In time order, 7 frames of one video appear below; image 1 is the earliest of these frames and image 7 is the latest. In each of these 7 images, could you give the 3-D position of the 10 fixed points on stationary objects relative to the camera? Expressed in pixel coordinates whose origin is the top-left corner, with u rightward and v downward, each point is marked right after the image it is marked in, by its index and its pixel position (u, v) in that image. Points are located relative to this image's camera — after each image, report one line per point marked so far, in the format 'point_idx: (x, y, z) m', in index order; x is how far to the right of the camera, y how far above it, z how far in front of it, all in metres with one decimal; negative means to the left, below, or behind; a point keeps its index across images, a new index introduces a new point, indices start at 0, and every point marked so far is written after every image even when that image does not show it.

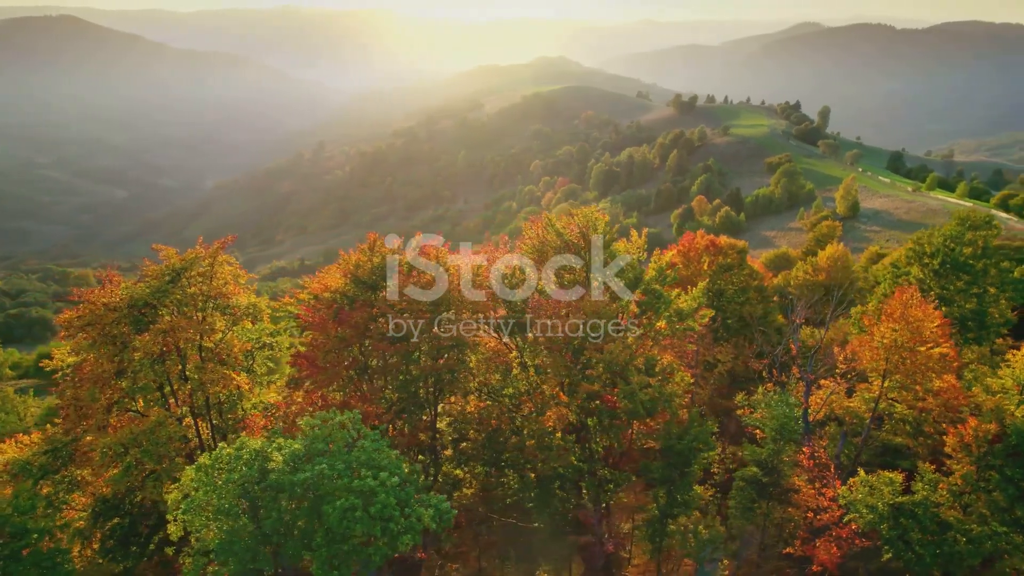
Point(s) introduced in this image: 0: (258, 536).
0: (-6.1, -5.9, +13.2) m
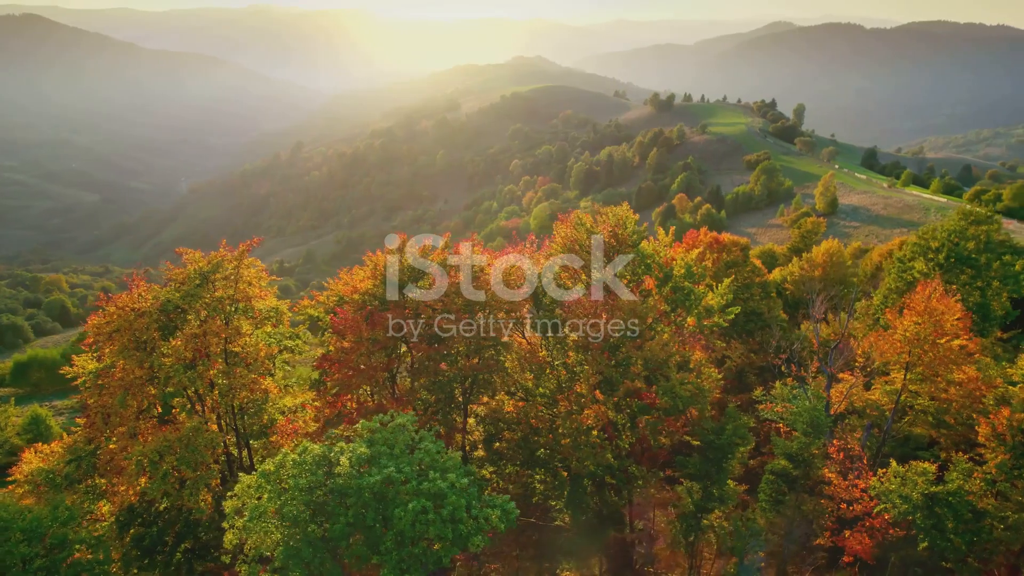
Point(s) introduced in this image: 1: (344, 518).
0: (-4.5, -5.9, +13.1) m
1: (-3.9, -5.4, +12.8) m
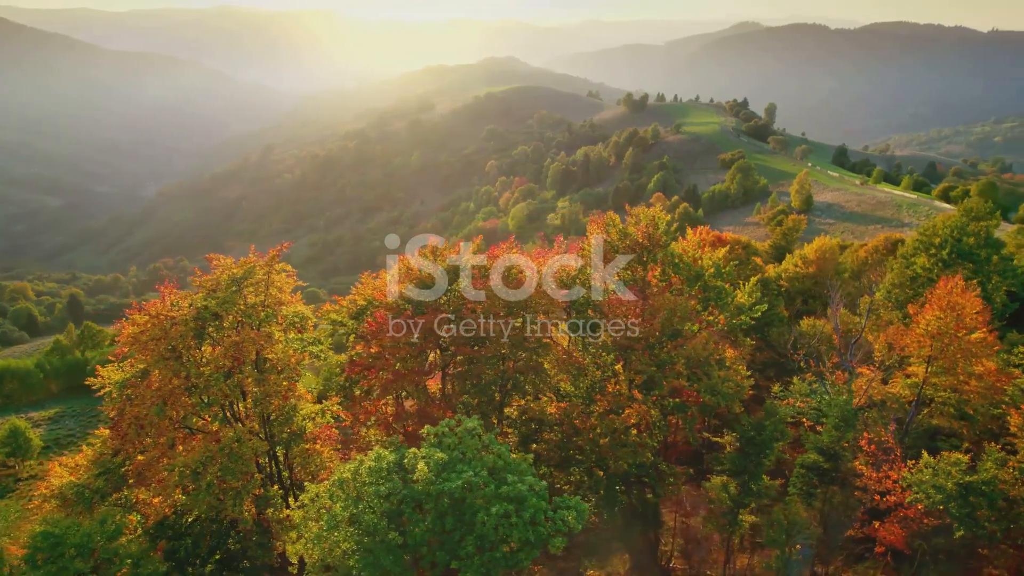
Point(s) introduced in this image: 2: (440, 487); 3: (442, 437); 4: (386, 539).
0: (-2.6, -6.0, +13.0) m
1: (-2.0, -5.5, +12.8) m
2: (-1.6, -4.6, +12.9) m
3: (-1.8, -4.0, +14.9) m
4: (-2.9, -5.8, +12.9) m
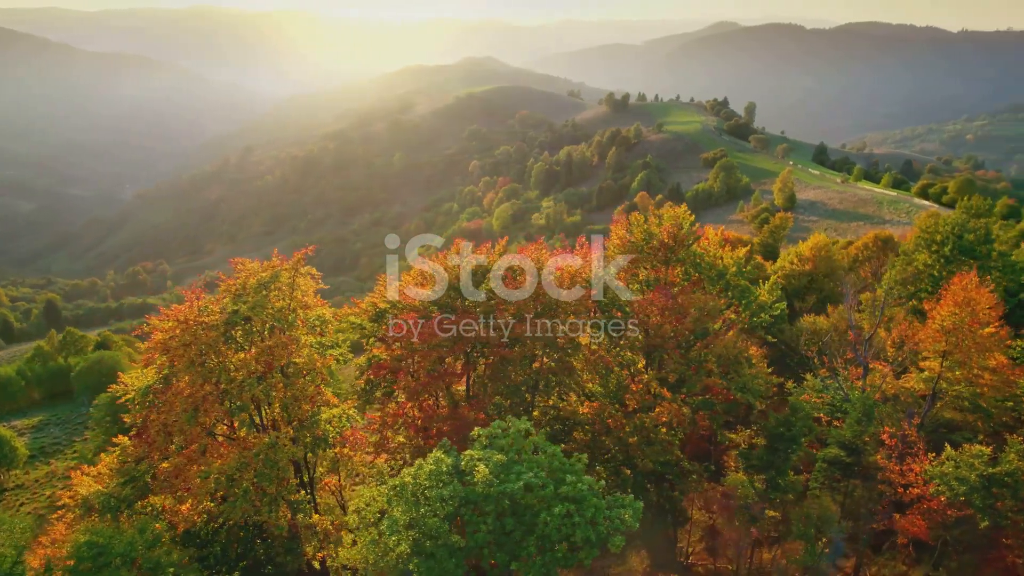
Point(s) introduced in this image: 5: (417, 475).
0: (-1.2, -6.1, +13.1) m
1: (-0.6, -5.5, +12.9) m
2: (-0.2, -4.6, +13.0) m
3: (-0.5, -4.0, +15.0) m
4: (-1.5, -5.9, +13.0) m
5: (-2.4, -4.6, +14.0) m
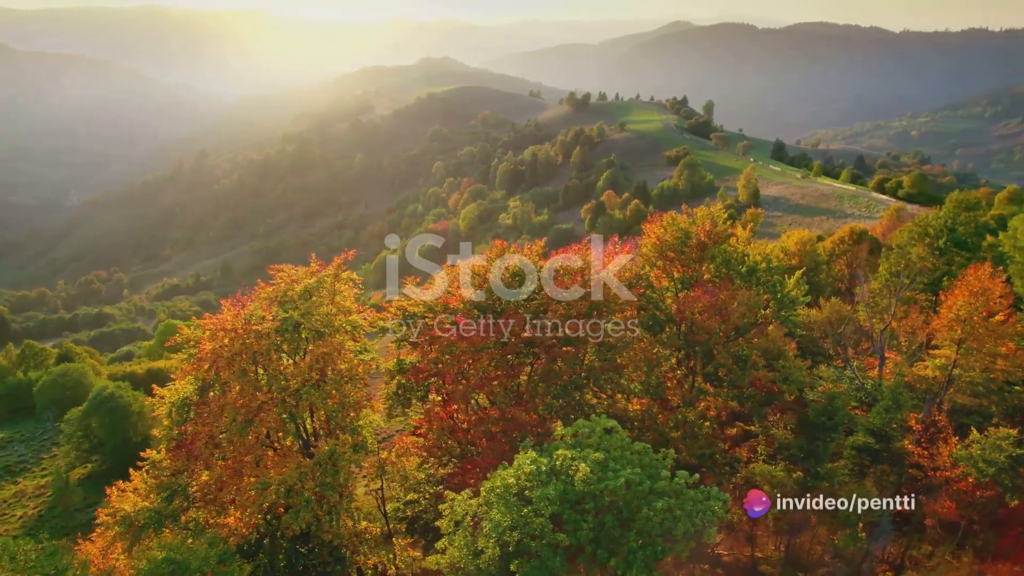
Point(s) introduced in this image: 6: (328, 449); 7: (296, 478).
0: (+1.2, -6.2, +13.3) m
1: (+1.8, -5.6, +13.1) m
2: (+2.2, -4.7, +13.2) m
3: (+1.8, -4.0, +15.2) m
4: (+0.9, -5.9, +13.1) m
5: (0.0, -4.7, +14.1) m
6: (-6.6, -5.7, +19.7) m
7: (-7.5, -6.5, +19.2) m
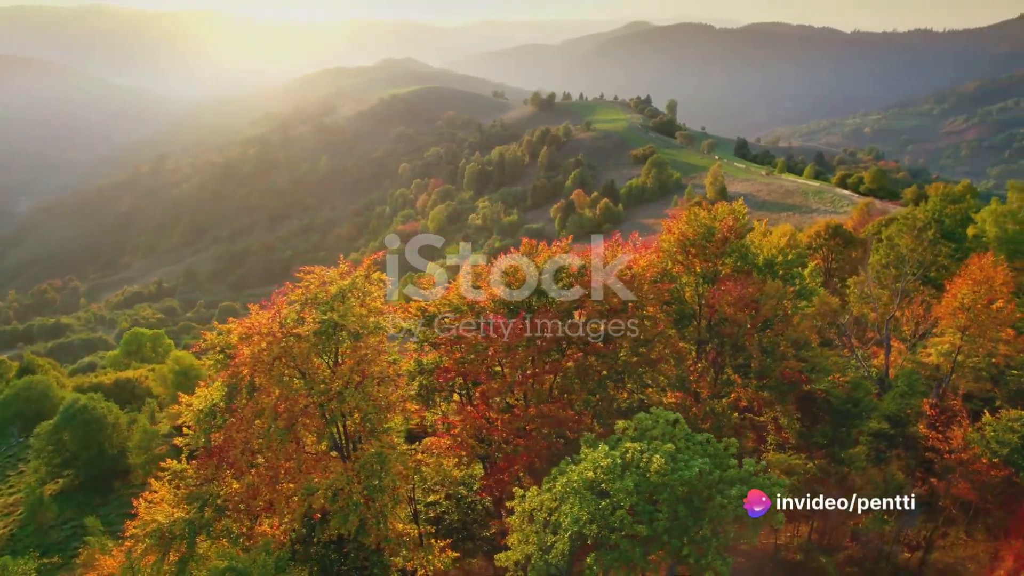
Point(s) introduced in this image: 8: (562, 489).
0: (+3.1, -6.0, +13.5) m
1: (+3.7, -5.4, +13.3) m
2: (+4.0, -4.5, +13.4) m
3: (+3.5, -3.9, +15.4) m
4: (+2.8, -5.8, +13.3) m
5: (+1.8, -4.6, +14.2) m
6: (-5.1, -5.7, +19.5) m
7: (-5.9, -6.5, +18.9) m
8: (+1.2, -5.1, +14.2) m
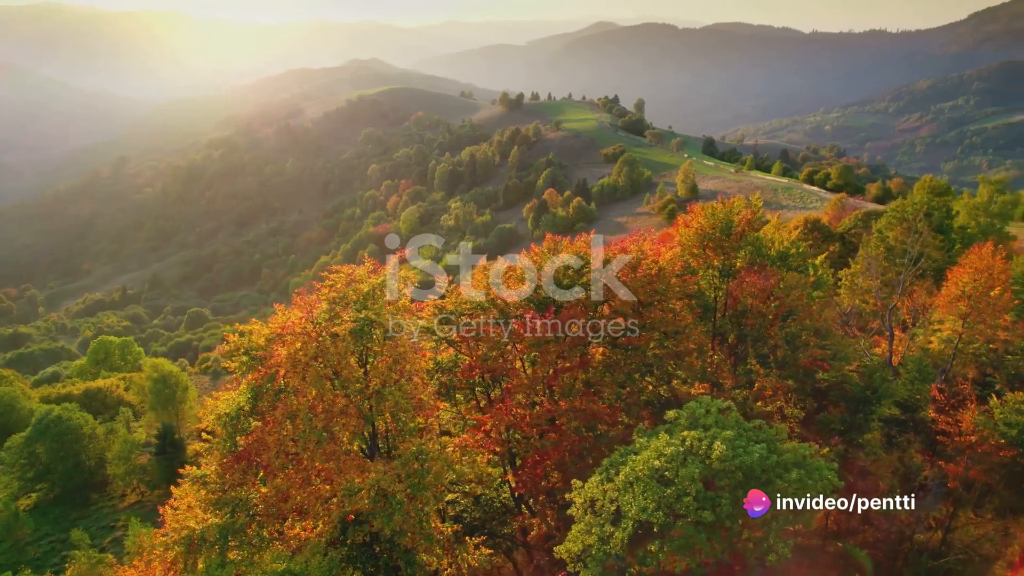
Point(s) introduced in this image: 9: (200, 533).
0: (+4.7, -5.8, +13.7) m
1: (+5.3, -5.2, +13.5) m
2: (+5.6, -4.3, +13.7) m
3: (+5.0, -3.7, +15.6) m
4: (+4.4, -5.6, +13.5) m
5: (+3.3, -4.4, +14.4) m
6: (-3.7, -5.6, +19.3) m
7: (-4.5, -6.5, +18.8) m
8: (+2.7, -4.9, +14.3) m
9: (-11.1, -9.0, +19.9) m
